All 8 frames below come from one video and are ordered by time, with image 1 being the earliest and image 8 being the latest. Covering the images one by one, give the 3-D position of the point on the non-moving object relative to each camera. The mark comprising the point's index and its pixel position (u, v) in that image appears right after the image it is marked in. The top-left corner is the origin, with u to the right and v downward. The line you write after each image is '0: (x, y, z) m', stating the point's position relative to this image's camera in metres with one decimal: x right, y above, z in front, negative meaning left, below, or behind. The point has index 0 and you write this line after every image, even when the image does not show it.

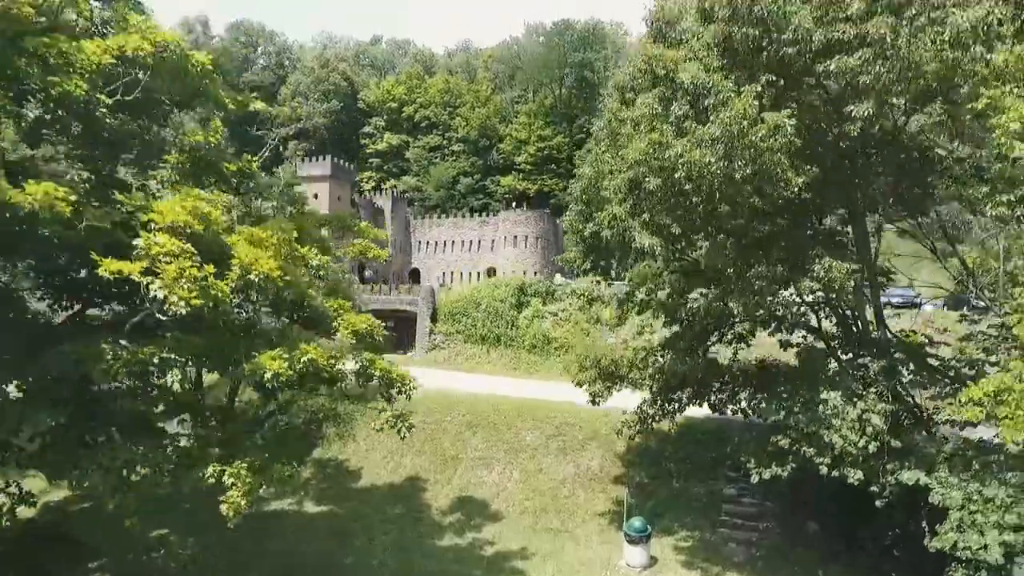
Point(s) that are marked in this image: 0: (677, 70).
0: (+2.1, +2.8, +7.9) m
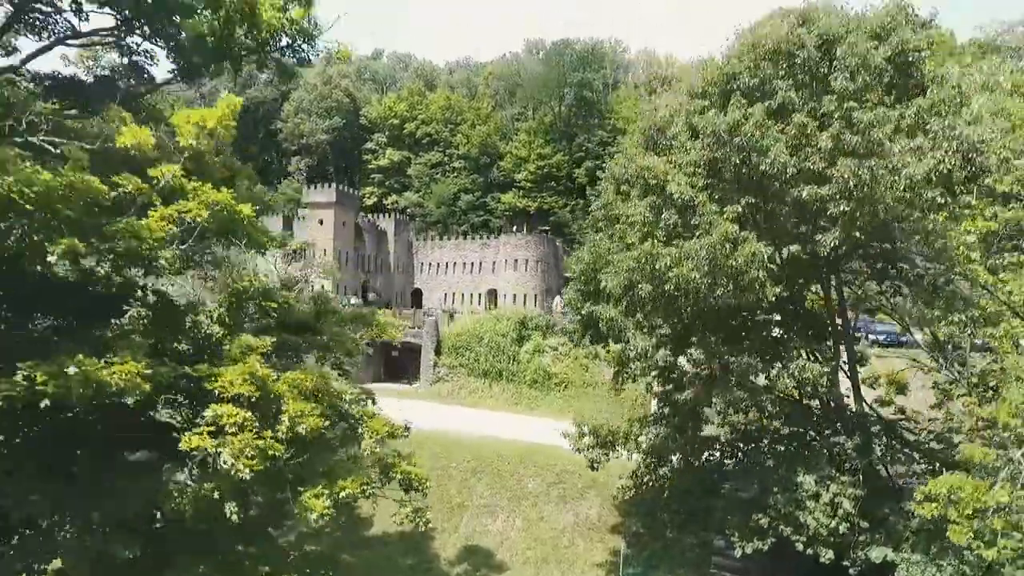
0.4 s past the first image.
0: (+2.2, +1.5, +8.7) m
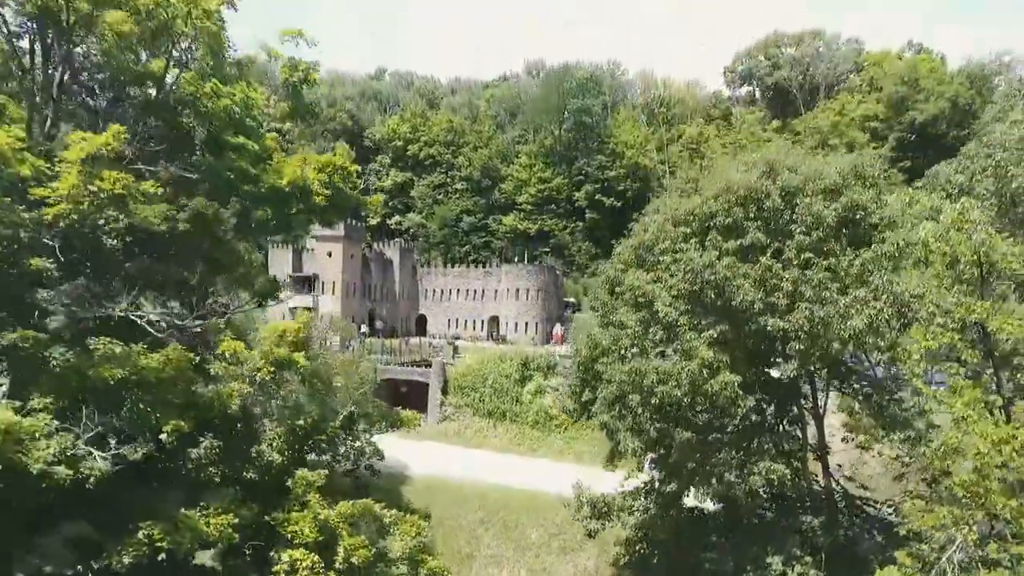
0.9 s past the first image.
0: (+2.3, -0.3, +10.1) m
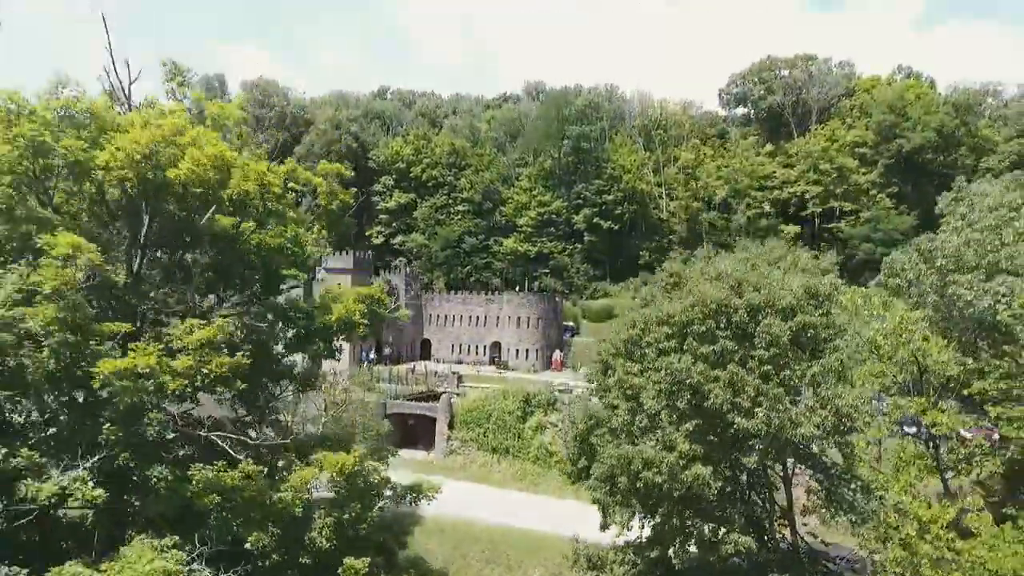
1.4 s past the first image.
0: (+2.5, -2.1, +11.7) m
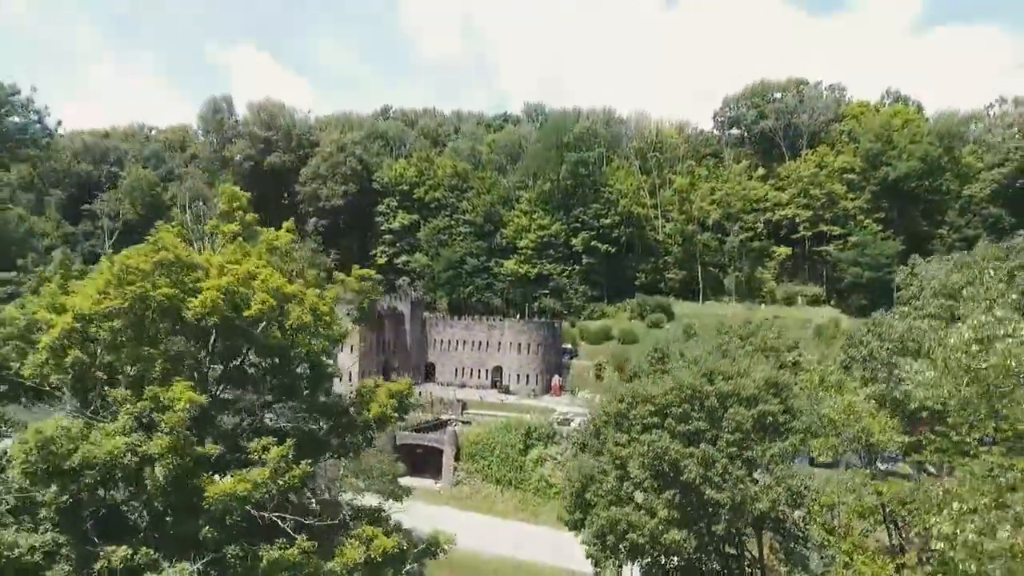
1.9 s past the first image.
0: (+2.6, -3.9, +13.7) m
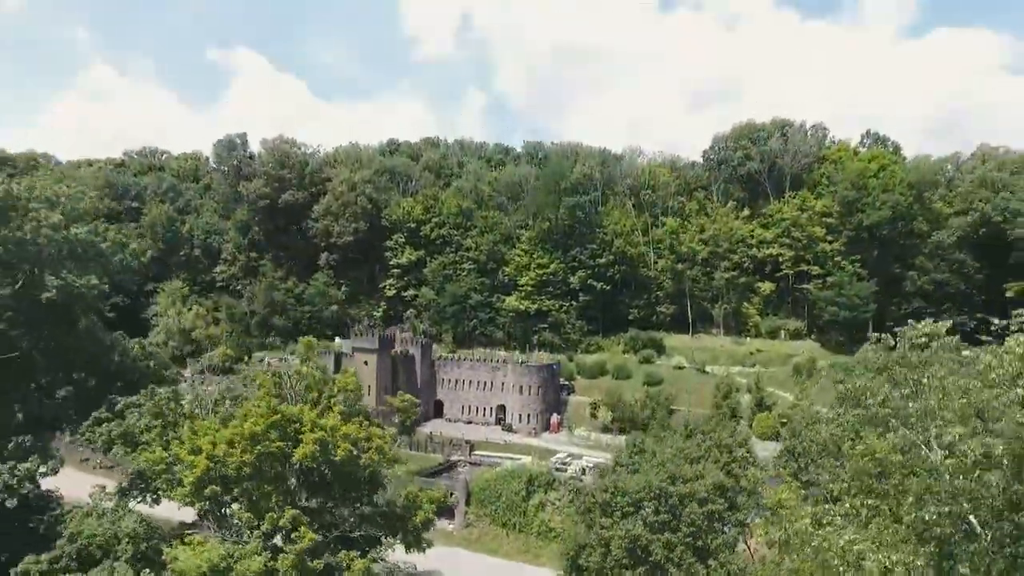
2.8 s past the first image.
0: (+2.8, -7.4, +17.7) m
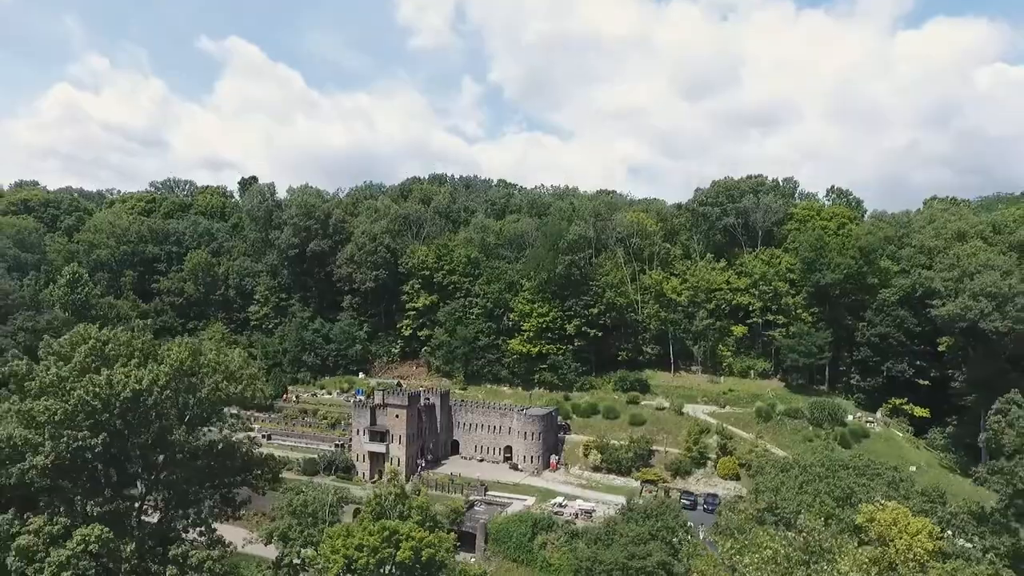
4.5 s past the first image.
0: (+3.4, -13.5, +26.8) m
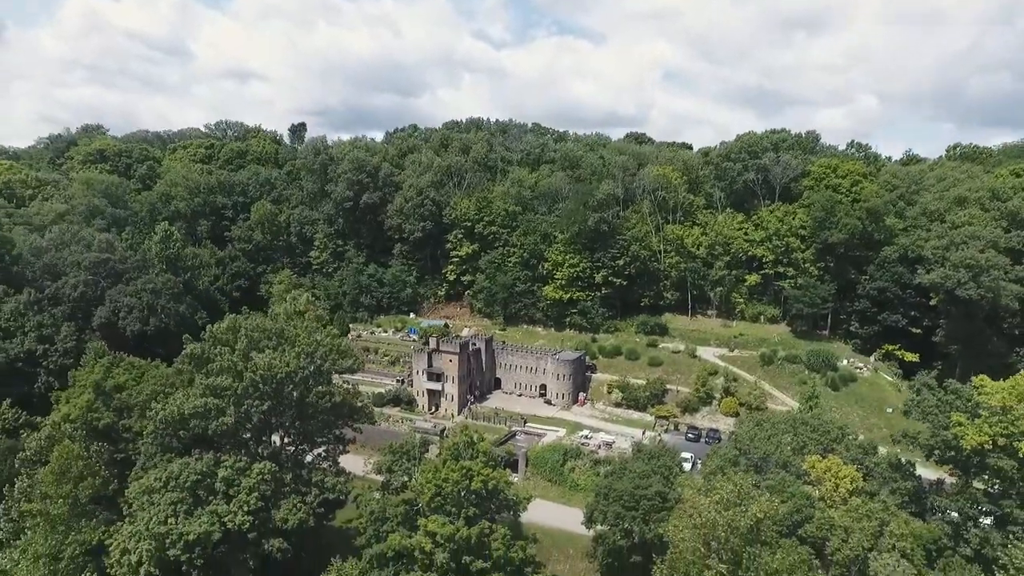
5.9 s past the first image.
0: (+5.7, -13.6, +37.0) m
